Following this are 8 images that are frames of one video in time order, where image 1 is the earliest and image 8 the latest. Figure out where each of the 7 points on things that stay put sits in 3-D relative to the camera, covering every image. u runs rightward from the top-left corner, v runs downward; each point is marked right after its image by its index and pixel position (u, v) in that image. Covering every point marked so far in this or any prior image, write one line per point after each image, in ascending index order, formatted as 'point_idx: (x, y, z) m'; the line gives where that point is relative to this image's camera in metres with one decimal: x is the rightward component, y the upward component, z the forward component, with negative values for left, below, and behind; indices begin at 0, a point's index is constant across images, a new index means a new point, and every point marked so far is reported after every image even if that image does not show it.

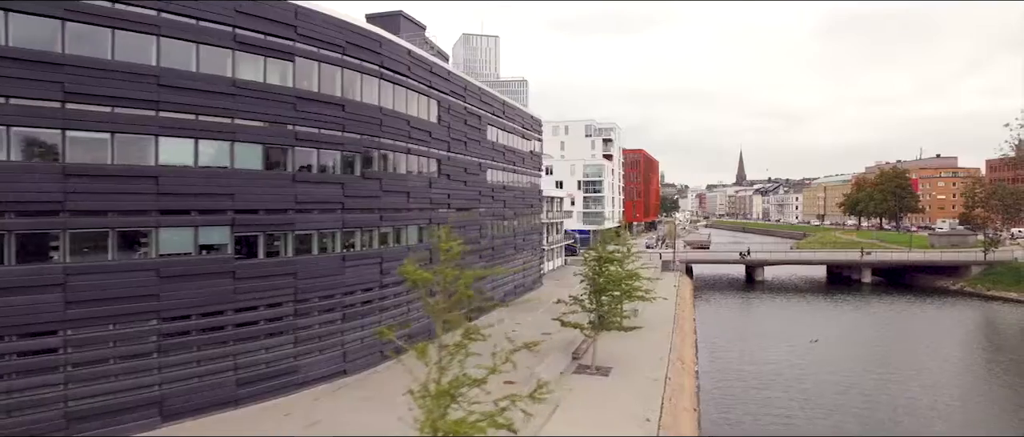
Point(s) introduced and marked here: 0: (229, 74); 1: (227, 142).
0: (-8.0, +4.1, +18.3) m
1: (-8.1, +2.2, +18.2) m
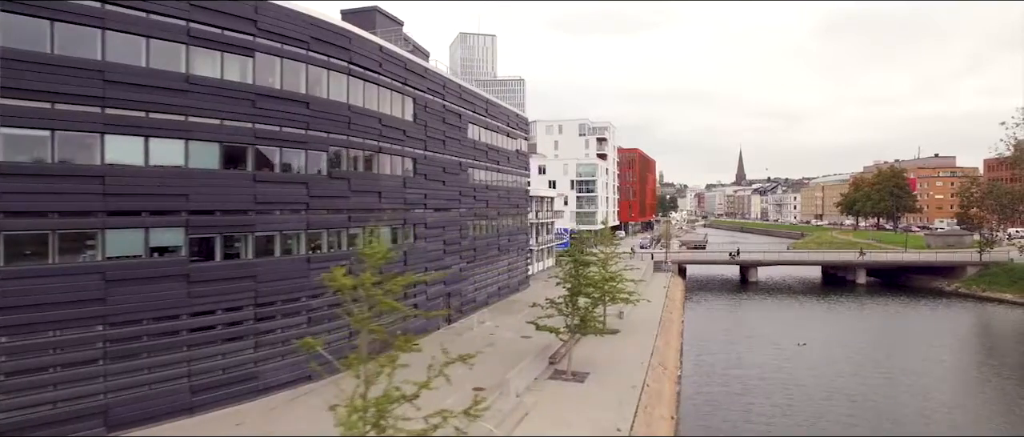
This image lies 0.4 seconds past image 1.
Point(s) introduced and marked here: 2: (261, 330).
0: (-9.0, +4.1, +17.6) m
1: (-9.1, +2.1, +17.5) m
2: (-7.6, -3.4, +19.4) m
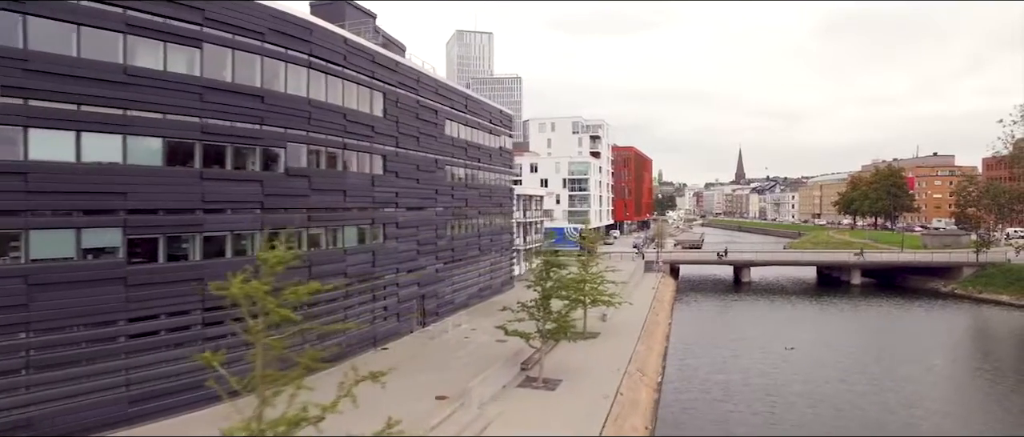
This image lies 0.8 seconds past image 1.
0: (-10.1, +4.1, +16.6) m
1: (-10.1, +2.2, +16.5) m
2: (-8.7, -3.4, +18.4) m
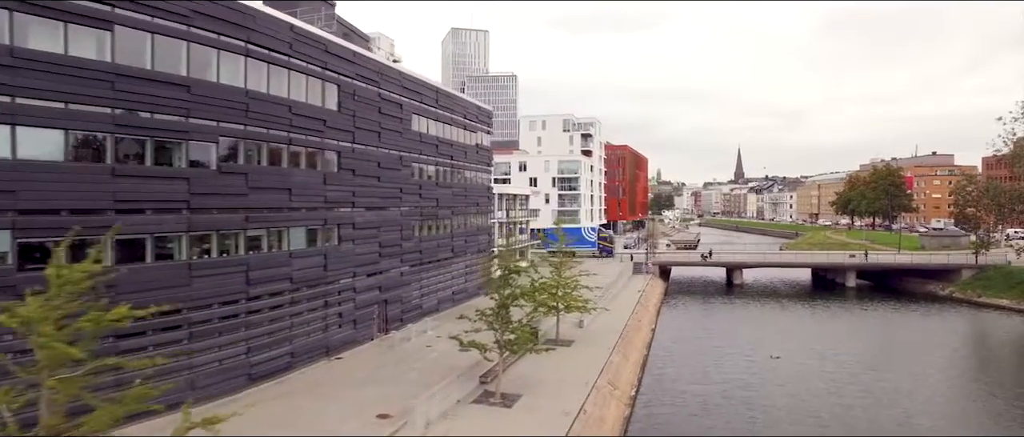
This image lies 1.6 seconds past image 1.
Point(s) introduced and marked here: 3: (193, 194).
0: (-11.5, +4.0, +14.7) m
1: (-11.5, +2.1, +14.7) m
2: (-10.1, -3.4, +16.6) m
3: (-9.1, +0.7, +18.4) m
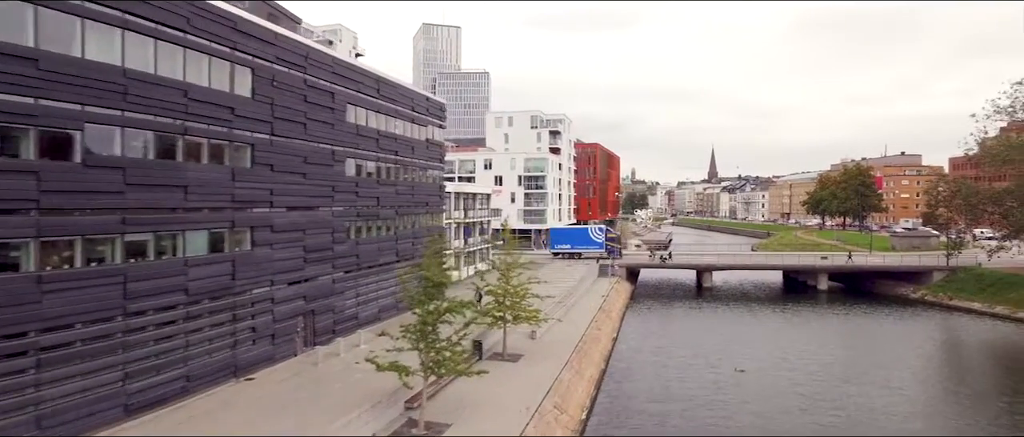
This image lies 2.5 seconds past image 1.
0: (-13.3, +4.0, +11.6) m
1: (-13.3, +2.1, +11.5) m
2: (-11.9, -3.4, +13.5) m
3: (-11.0, +0.6, +15.3) m
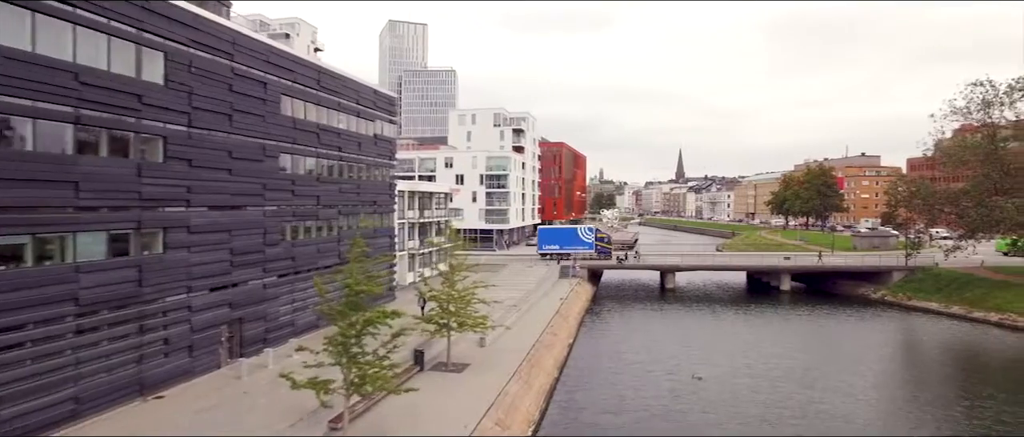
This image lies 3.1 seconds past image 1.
0: (-14.7, +4.0, +9.3) m
1: (-14.7, +2.1, +9.3) m
2: (-13.4, -3.5, +11.3) m
3: (-12.6, +0.6, +13.1) m
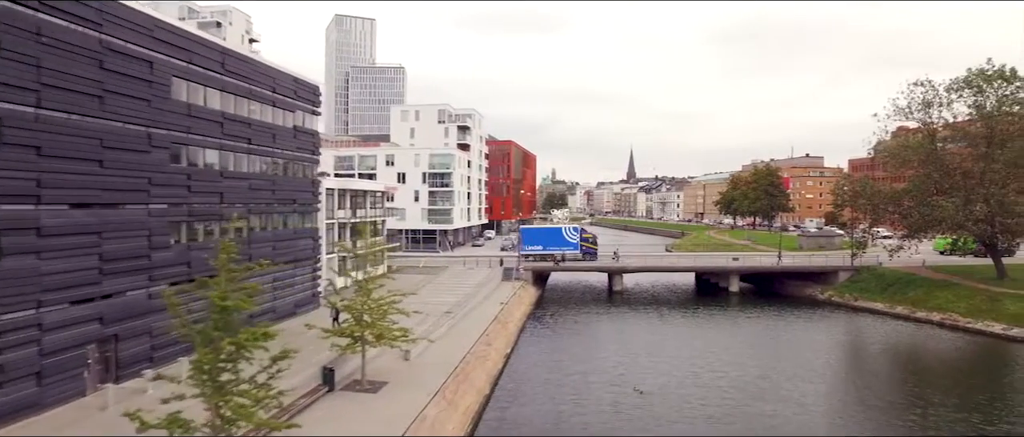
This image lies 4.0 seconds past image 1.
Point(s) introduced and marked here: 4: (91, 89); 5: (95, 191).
0: (-16.1, +4.0, +5.7) m
1: (-16.2, +2.1, +5.6) m
2: (-15.0, -3.4, +7.8) m
3: (-14.4, +0.6, +9.6) m
4: (-12.4, +3.8, +18.9) m
5: (-12.4, +0.8, +19.2) m
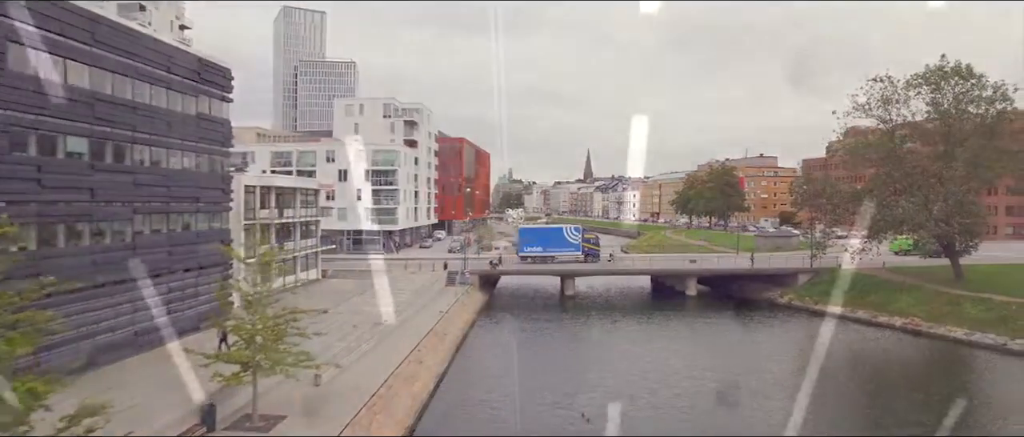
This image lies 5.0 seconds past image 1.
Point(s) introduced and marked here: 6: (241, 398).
0: (-17.2, +3.9, +1.1) m
1: (-17.3, +2.0, +1.1) m
2: (-16.3, -3.5, +3.3) m
3: (-15.7, +0.6, +5.2) m
4: (-14.4, +3.8, +14.5) m
5: (-14.4, +0.8, +14.9) m
6: (-8.0, -5.2, +19.2) m
